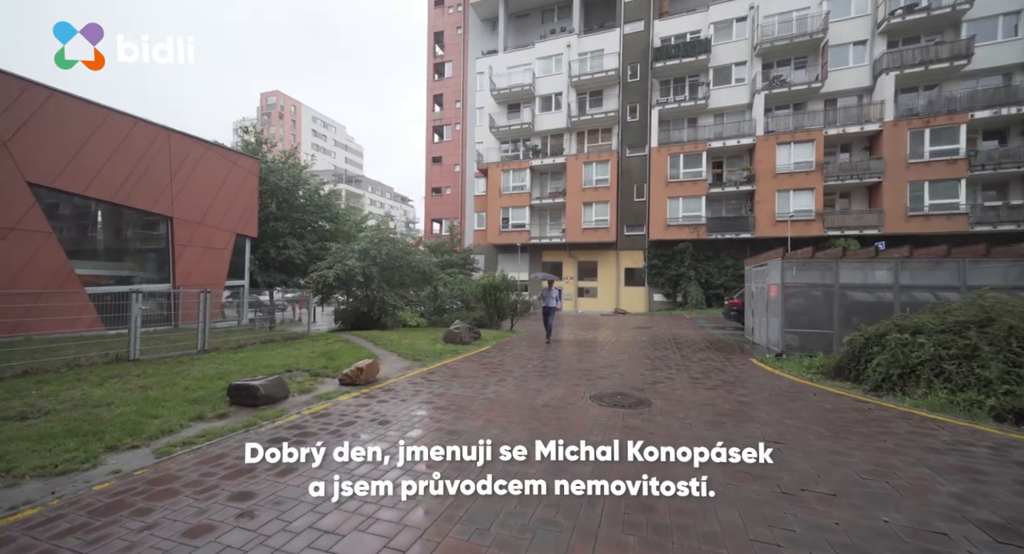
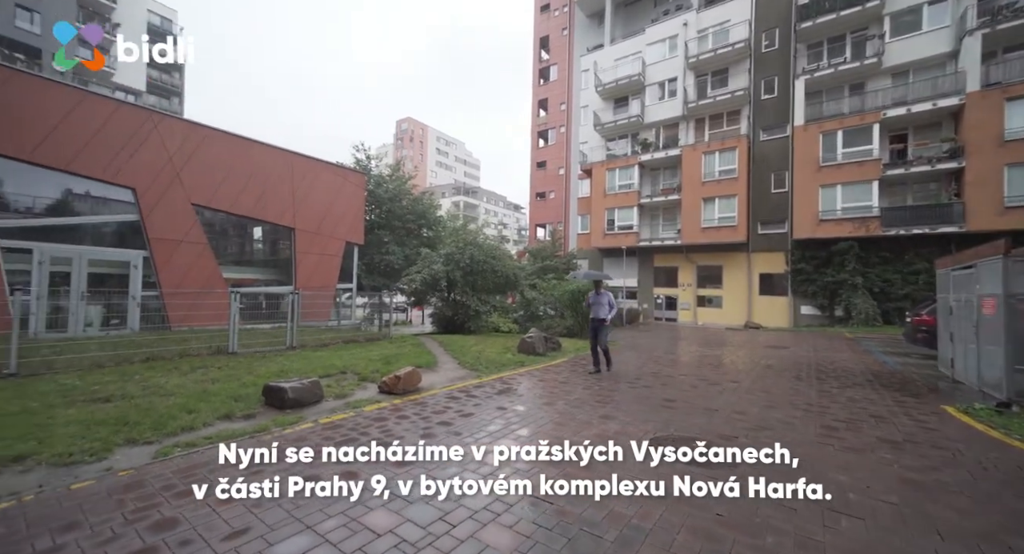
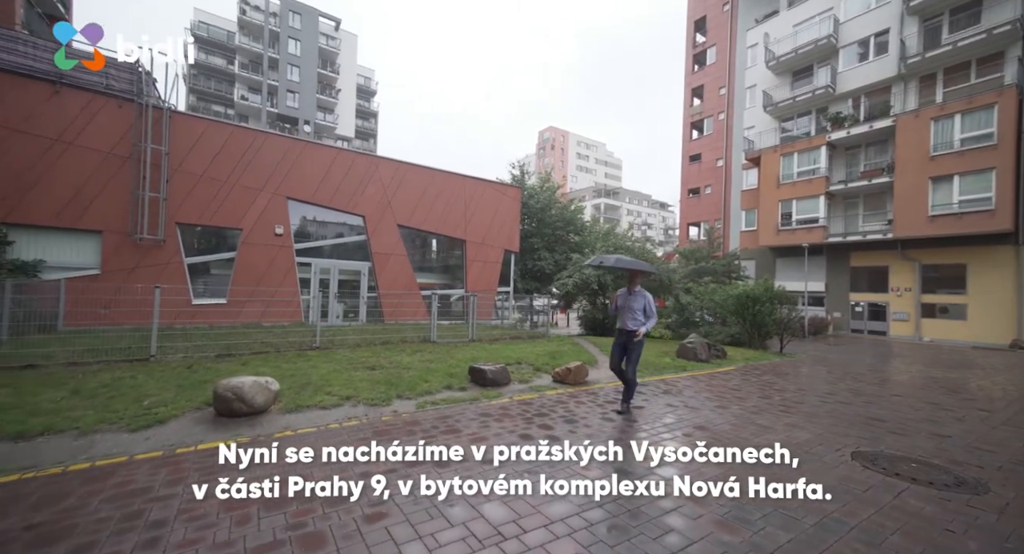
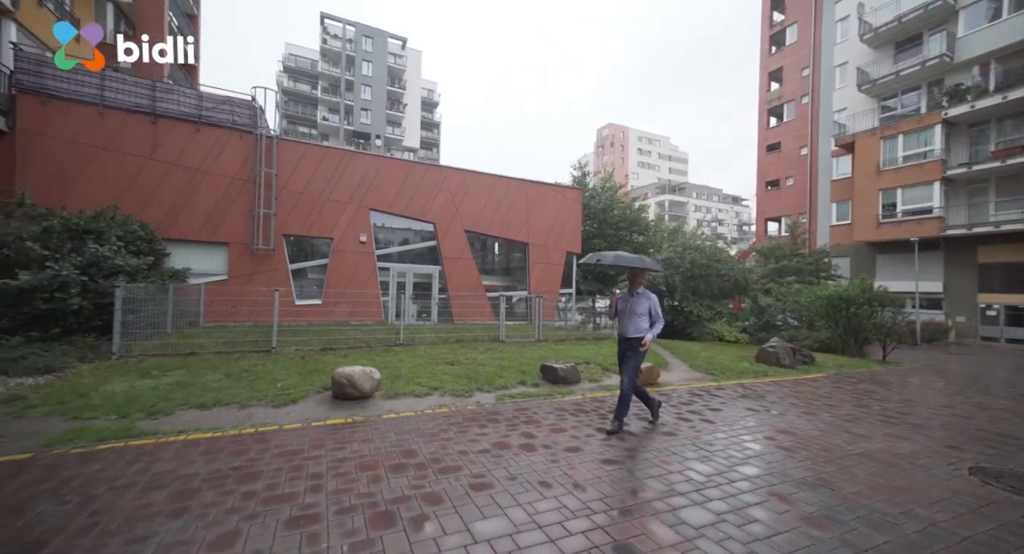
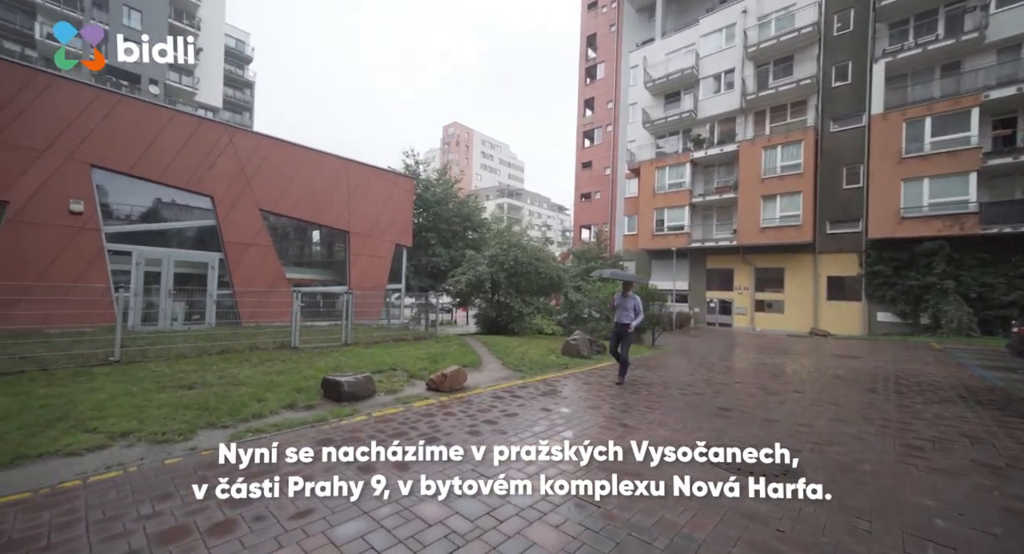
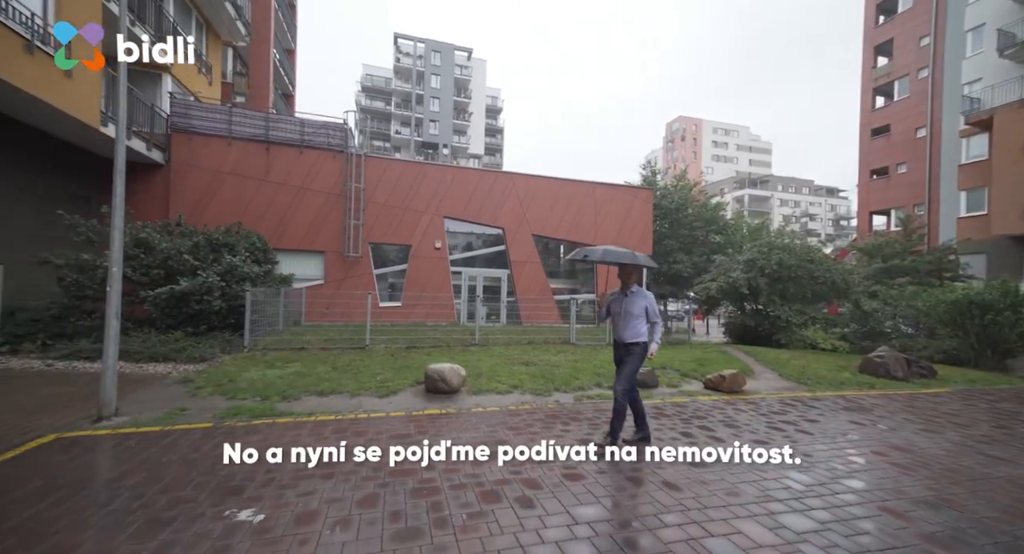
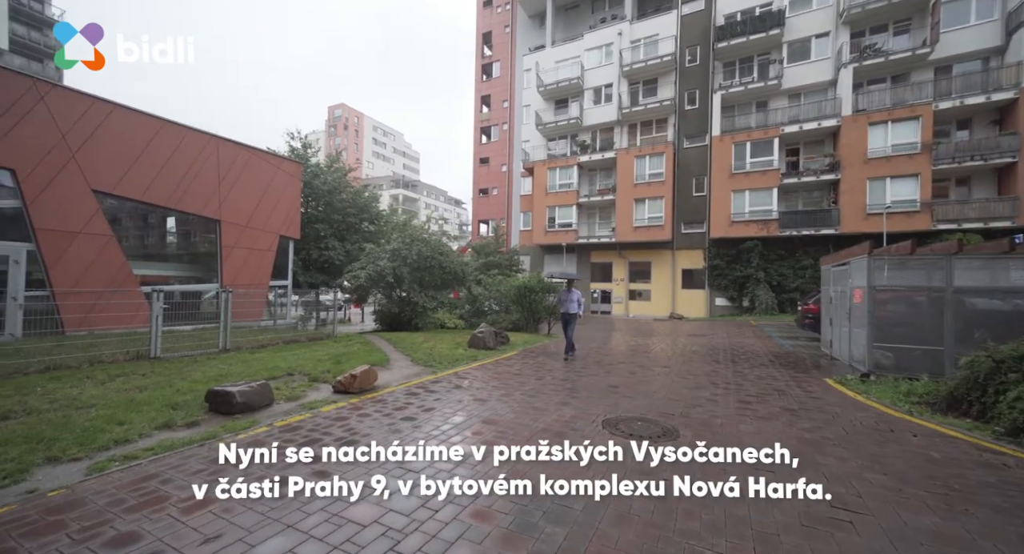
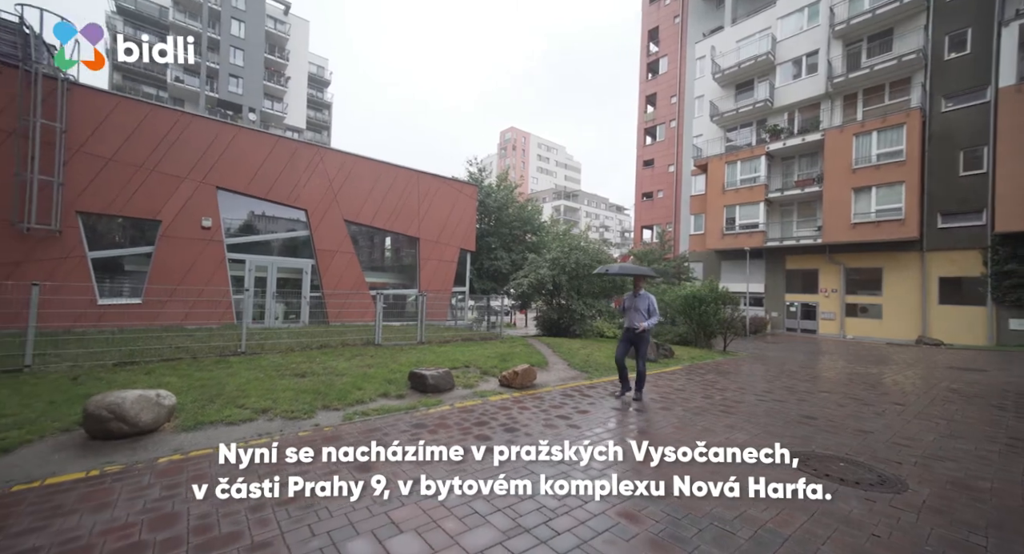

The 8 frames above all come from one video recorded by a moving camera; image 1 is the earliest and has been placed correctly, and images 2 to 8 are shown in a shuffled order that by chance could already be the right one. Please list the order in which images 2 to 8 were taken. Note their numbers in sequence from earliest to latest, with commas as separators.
7, 2, 5, 8, 3, 4, 6
